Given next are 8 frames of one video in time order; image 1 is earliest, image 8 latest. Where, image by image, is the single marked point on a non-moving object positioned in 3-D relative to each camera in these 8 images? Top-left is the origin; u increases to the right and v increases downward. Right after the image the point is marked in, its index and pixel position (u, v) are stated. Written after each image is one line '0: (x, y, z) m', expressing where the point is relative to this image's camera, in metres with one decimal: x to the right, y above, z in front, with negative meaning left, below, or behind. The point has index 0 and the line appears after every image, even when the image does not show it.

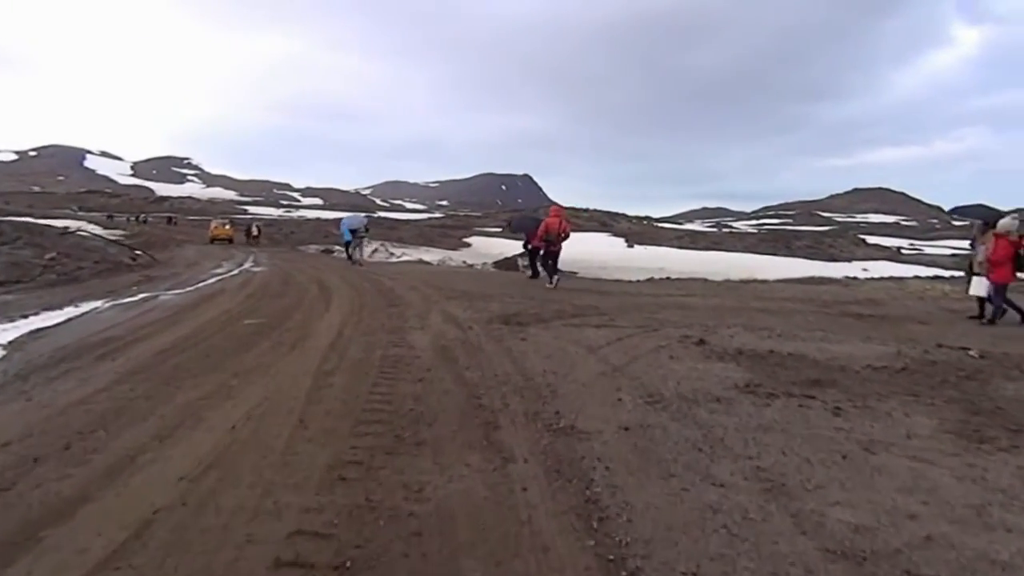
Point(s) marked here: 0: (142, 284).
0: (-11.3, +0.1, +18.3) m
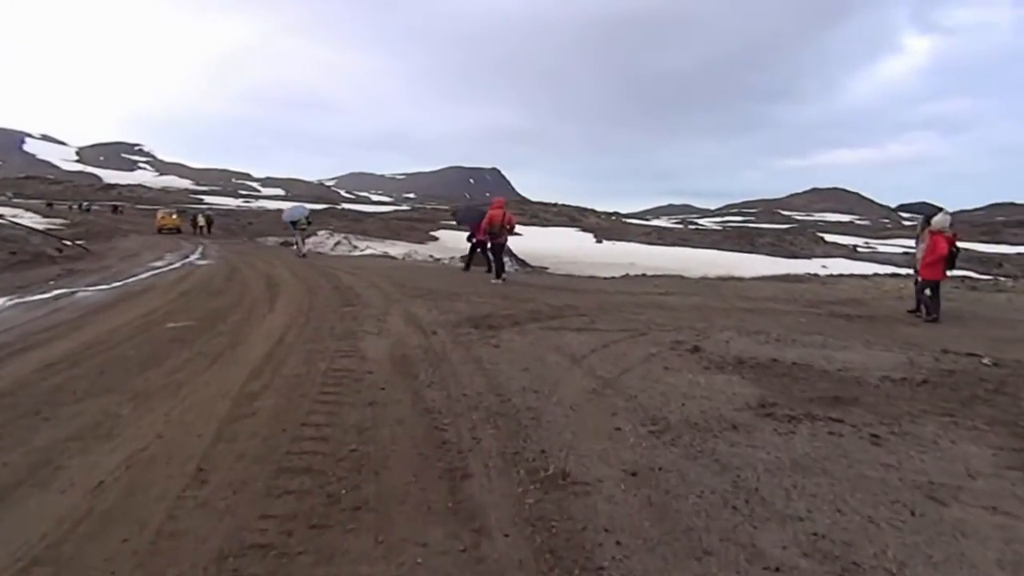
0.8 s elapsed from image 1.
0: (-12.2, +0.3, +16.3) m
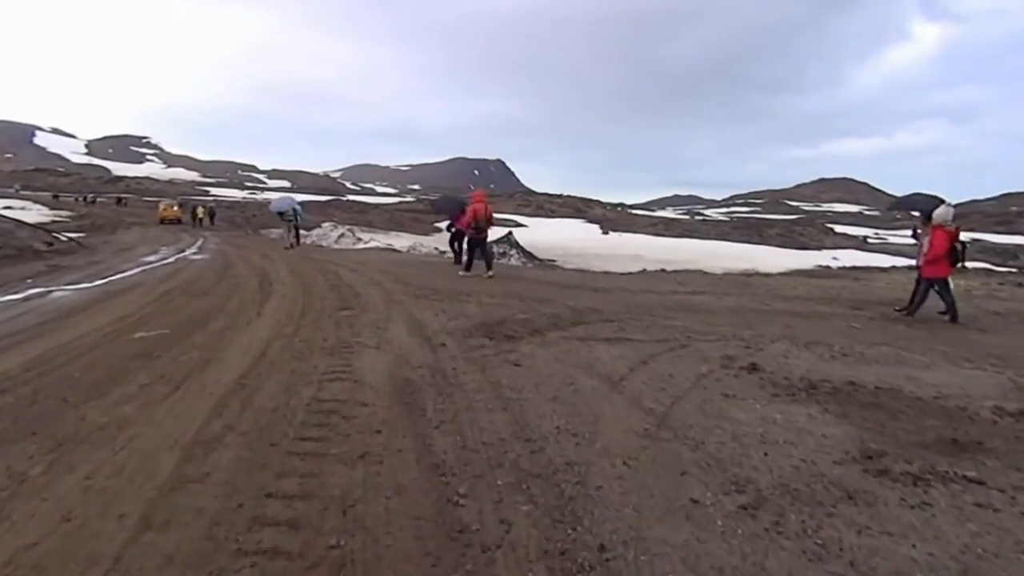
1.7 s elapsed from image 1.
0: (-11.8, +0.3, +15.1) m
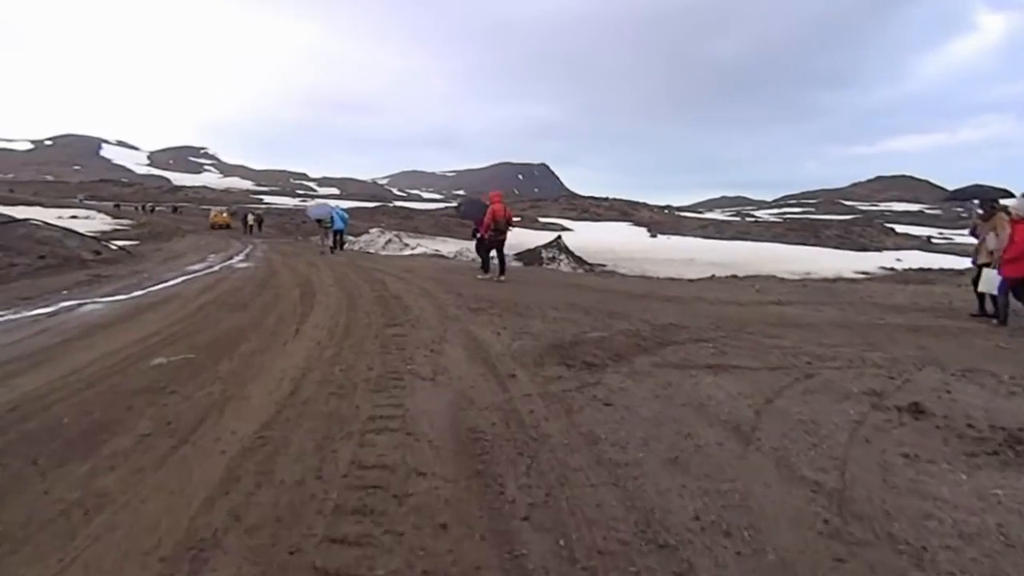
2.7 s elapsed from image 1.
0: (-10.3, 0.0, +14.4) m
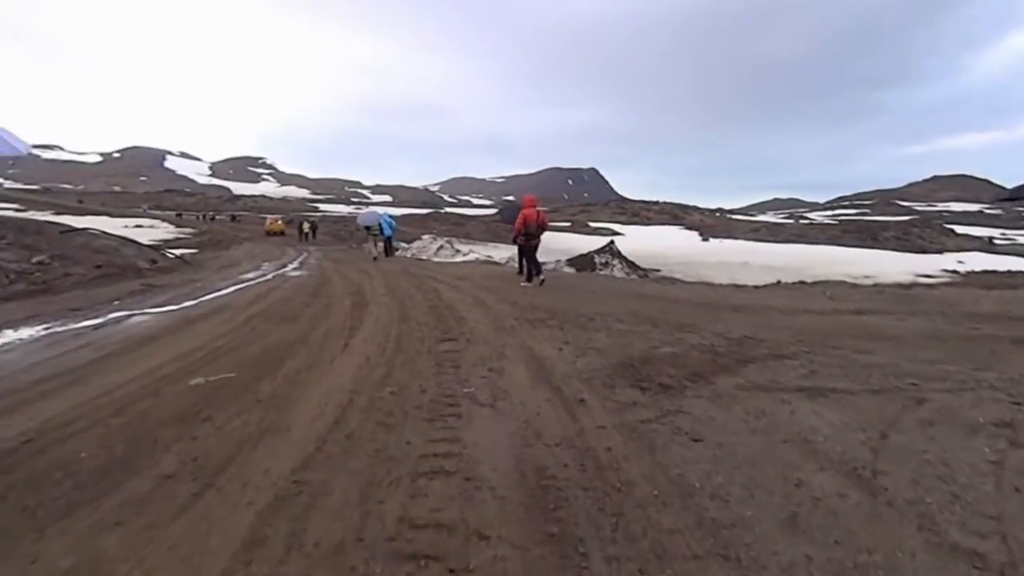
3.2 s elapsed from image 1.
0: (-9.0, -0.2, +14.5) m
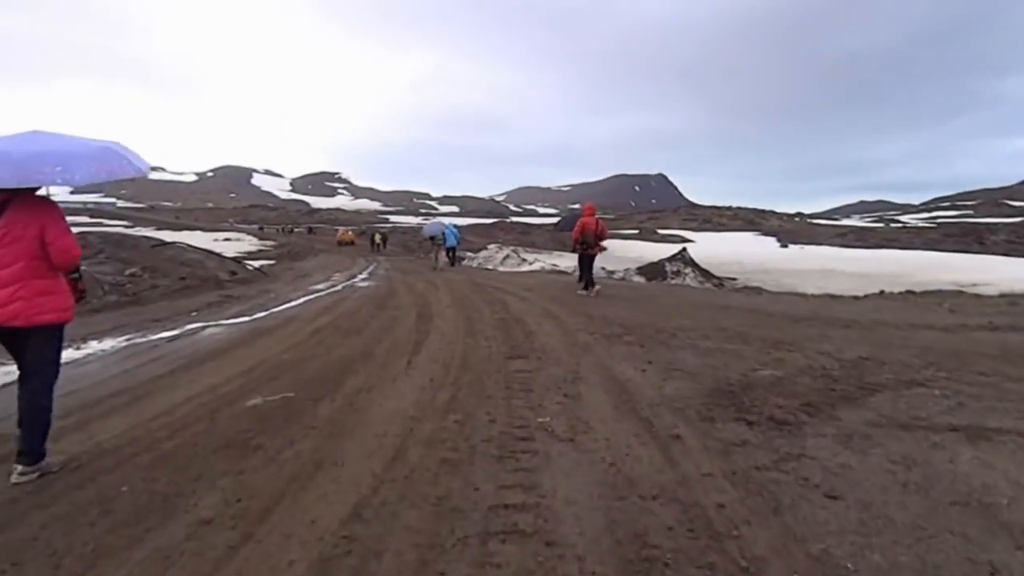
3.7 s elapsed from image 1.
0: (-7.3, -0.5, +14.6) m
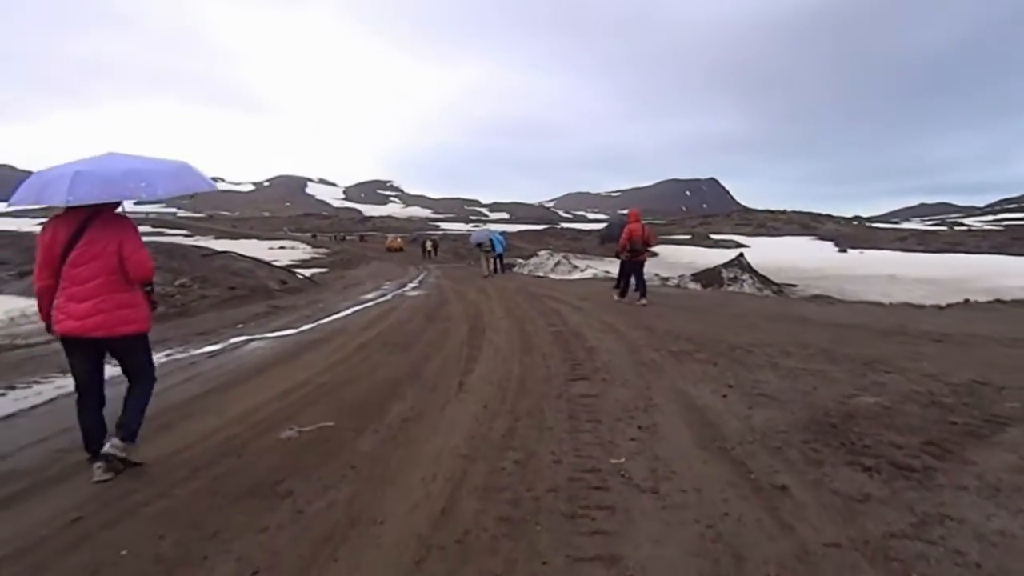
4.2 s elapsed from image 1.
0: (-6.1, -0.7, +14.4) m
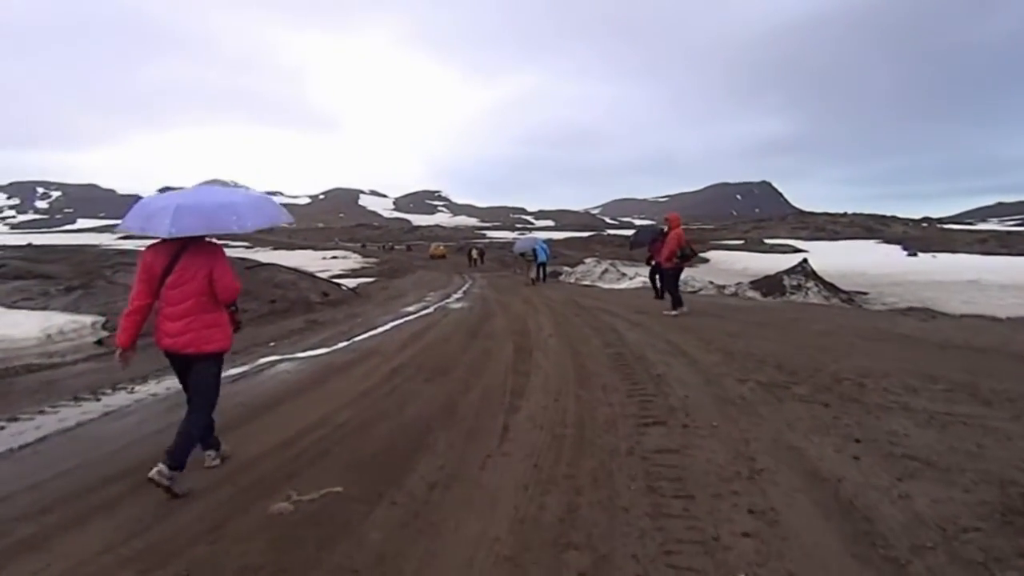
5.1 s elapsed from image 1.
0: (-4.9, -1.0, +13.4) m
